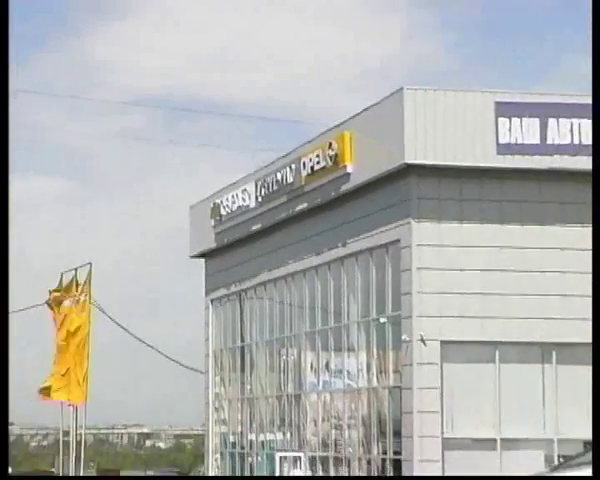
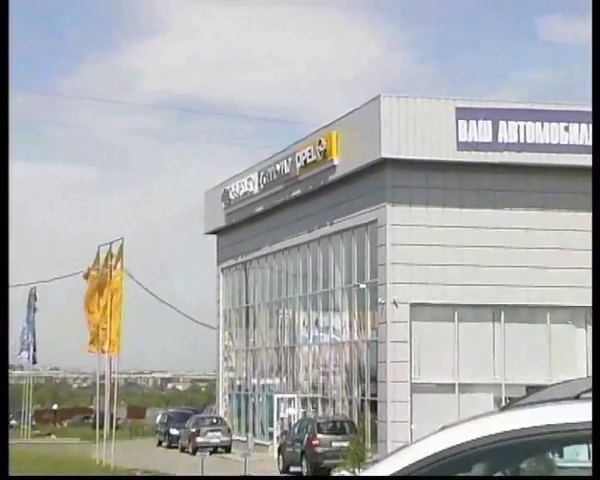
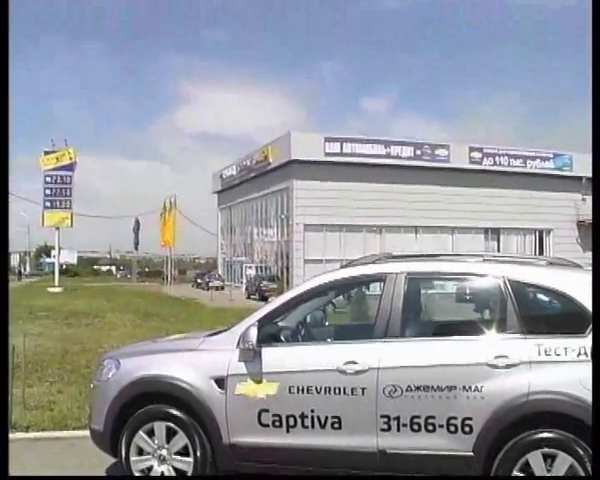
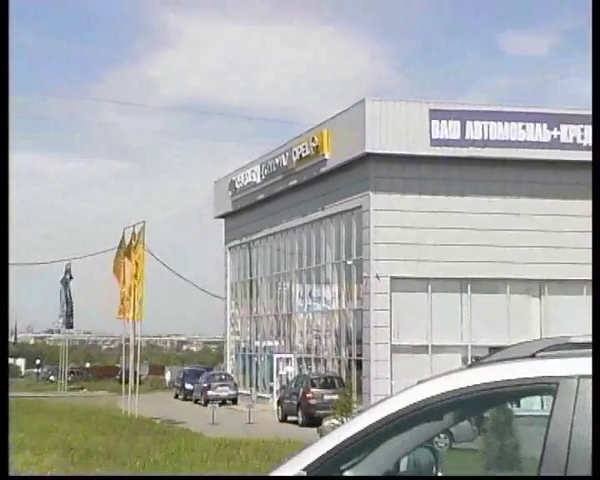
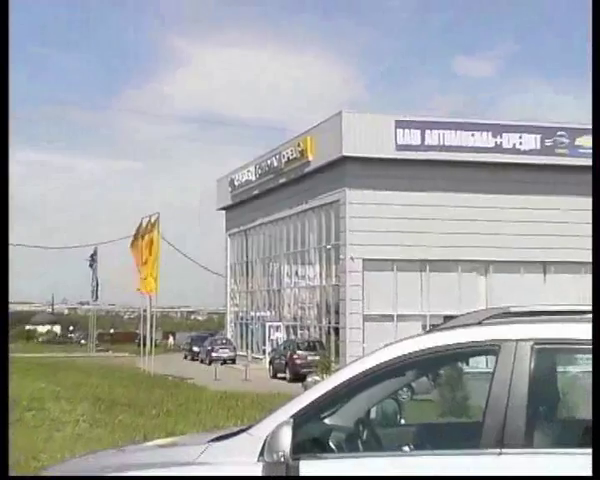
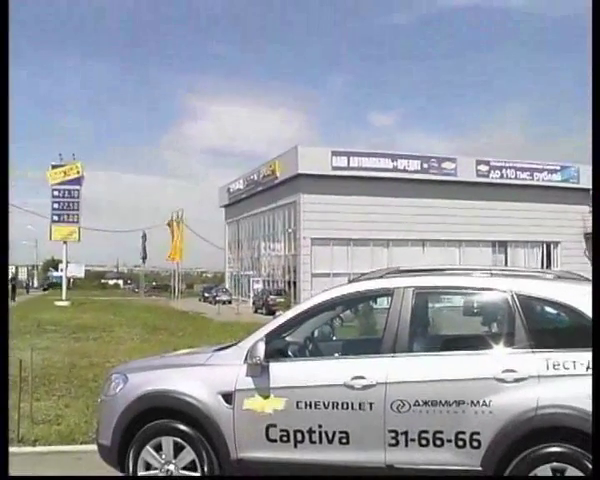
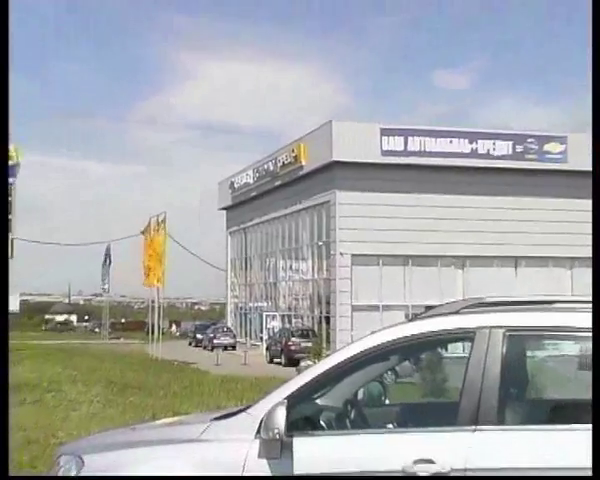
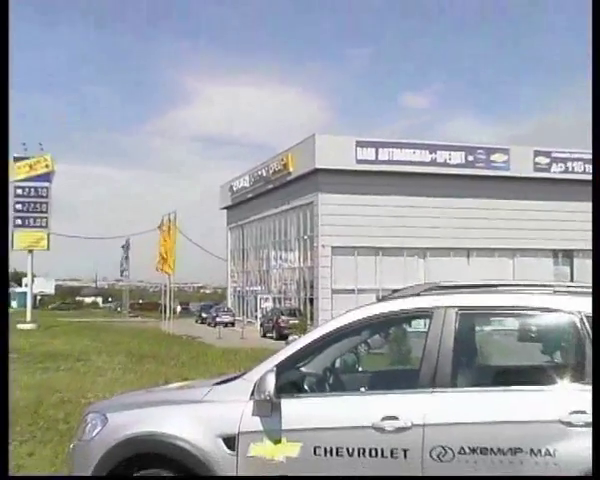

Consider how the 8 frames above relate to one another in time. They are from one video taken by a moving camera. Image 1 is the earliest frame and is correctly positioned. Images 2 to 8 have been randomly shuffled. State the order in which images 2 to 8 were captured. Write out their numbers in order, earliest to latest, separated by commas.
2, 4, 5, 7, 8, 6, 3
